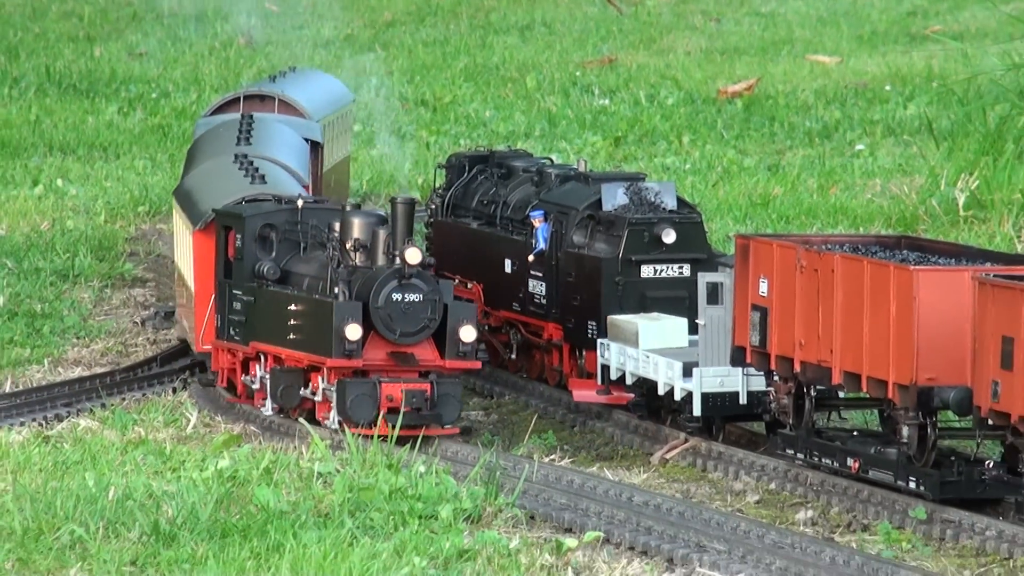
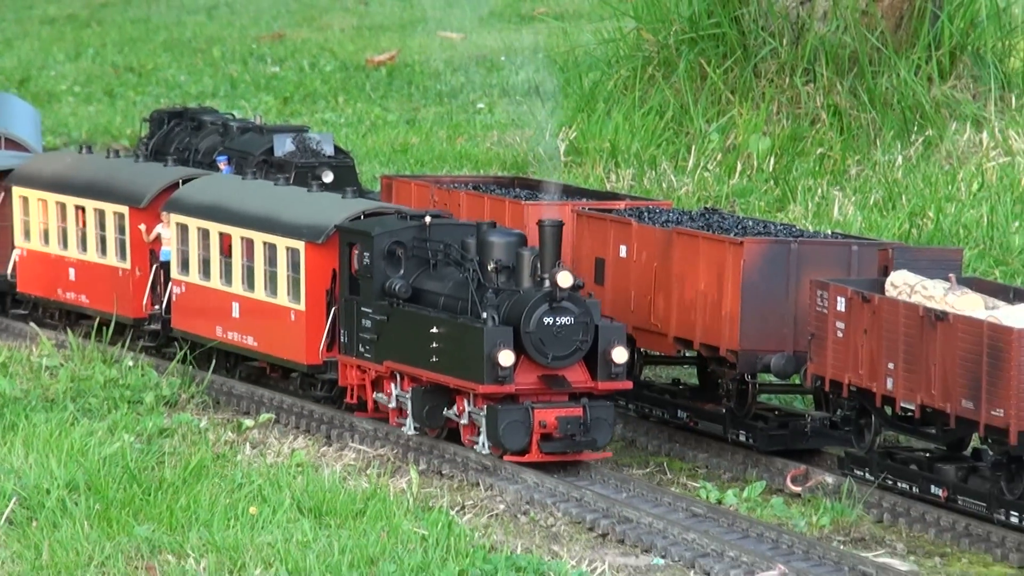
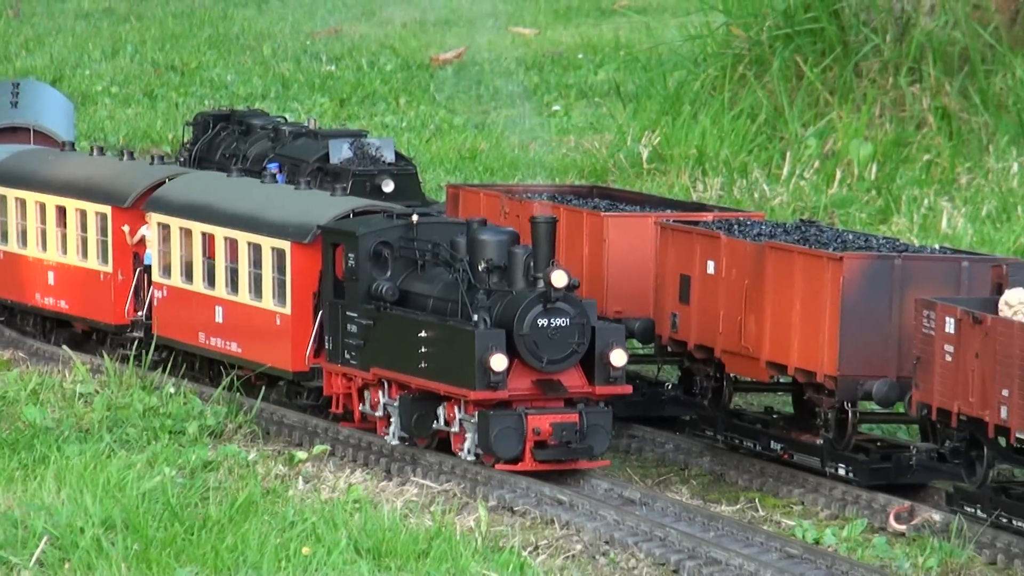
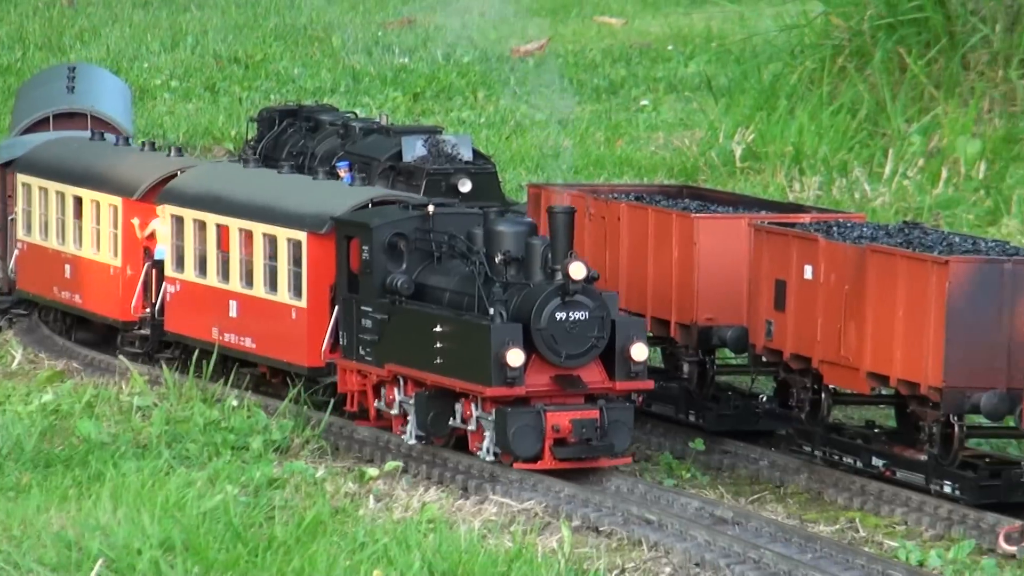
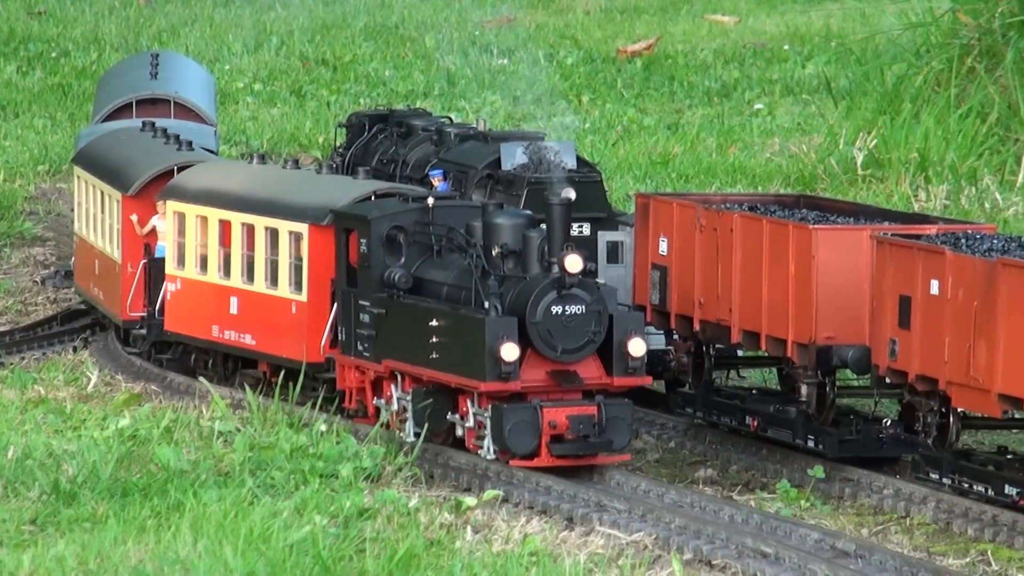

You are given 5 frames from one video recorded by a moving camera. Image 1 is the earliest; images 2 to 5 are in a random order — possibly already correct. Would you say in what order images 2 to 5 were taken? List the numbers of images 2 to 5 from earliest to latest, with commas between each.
5, 4, 3, 2
